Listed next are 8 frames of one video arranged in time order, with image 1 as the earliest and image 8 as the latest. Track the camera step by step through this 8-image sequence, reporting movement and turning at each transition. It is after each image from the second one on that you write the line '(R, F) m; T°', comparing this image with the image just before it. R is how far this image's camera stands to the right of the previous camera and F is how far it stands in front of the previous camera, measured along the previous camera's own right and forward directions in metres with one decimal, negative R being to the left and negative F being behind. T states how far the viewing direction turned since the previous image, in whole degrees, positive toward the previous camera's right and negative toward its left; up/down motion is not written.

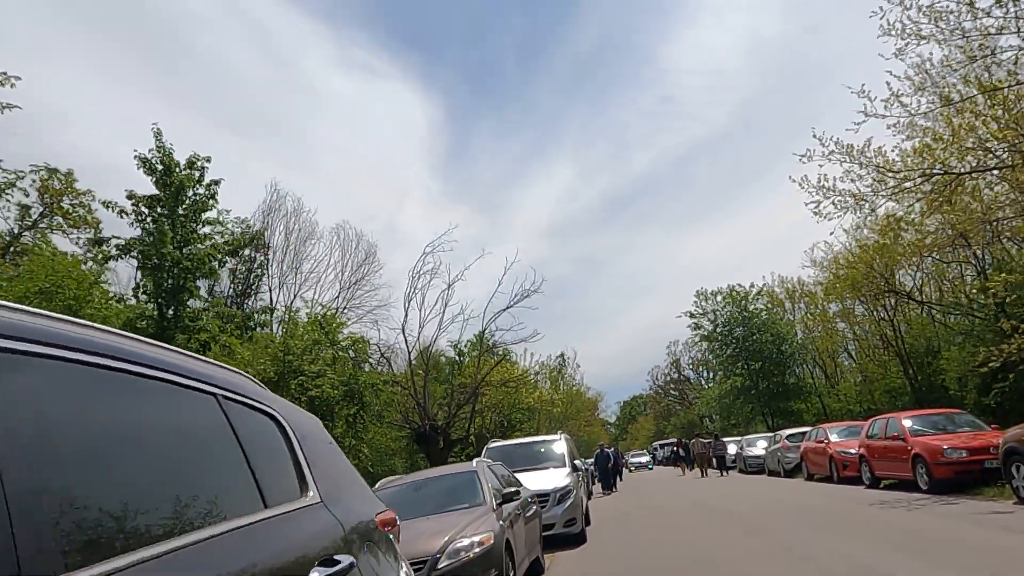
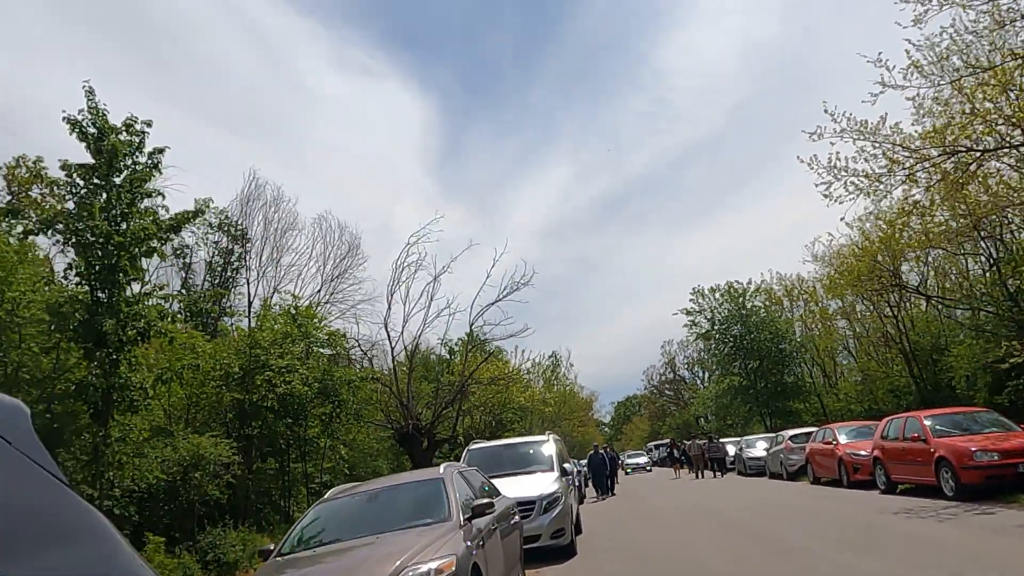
(+0.2, +1.3) m; 0°
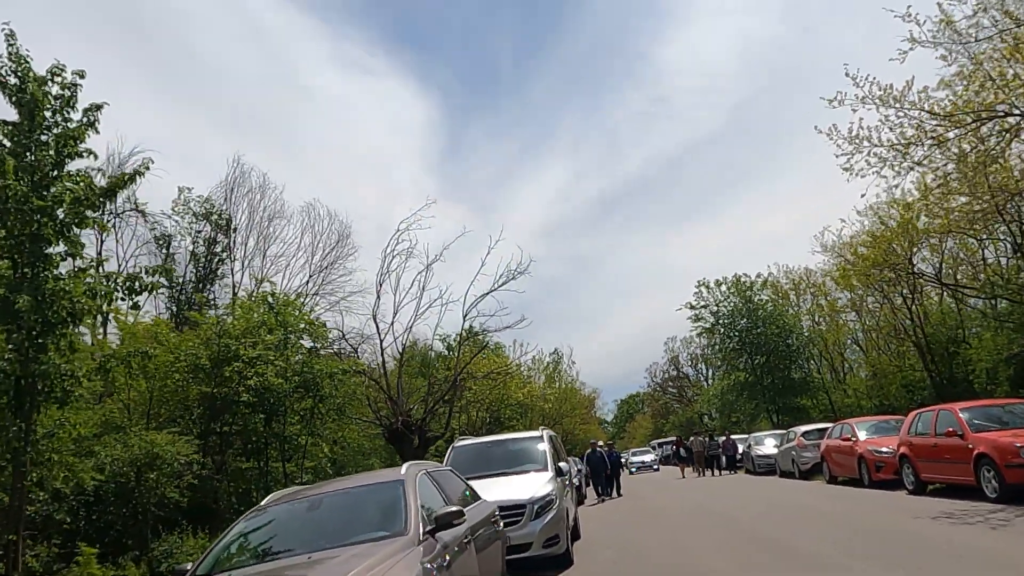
(+0.2, +1.3) m; 0°
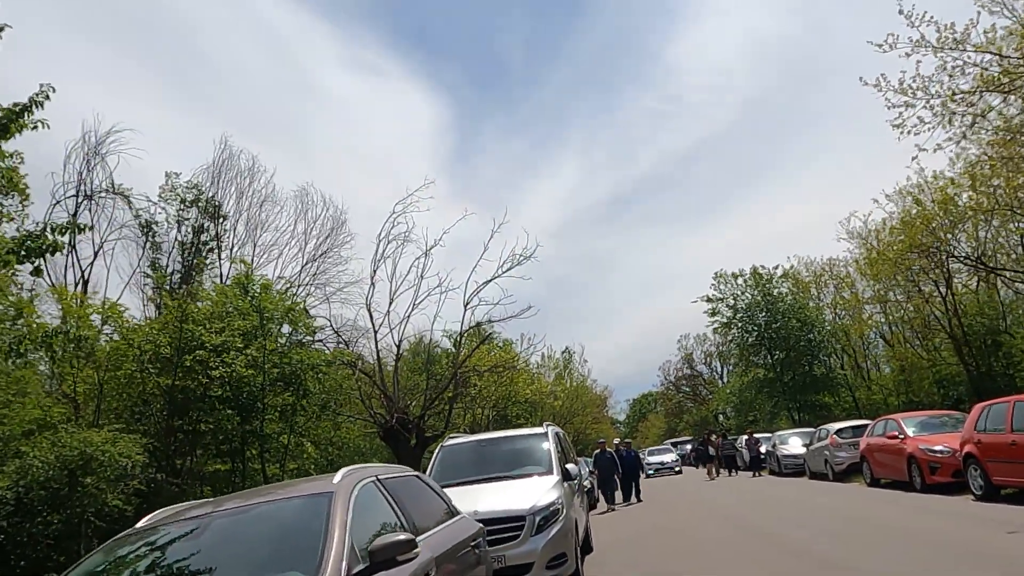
(+0.2, +1.7) m; -1°
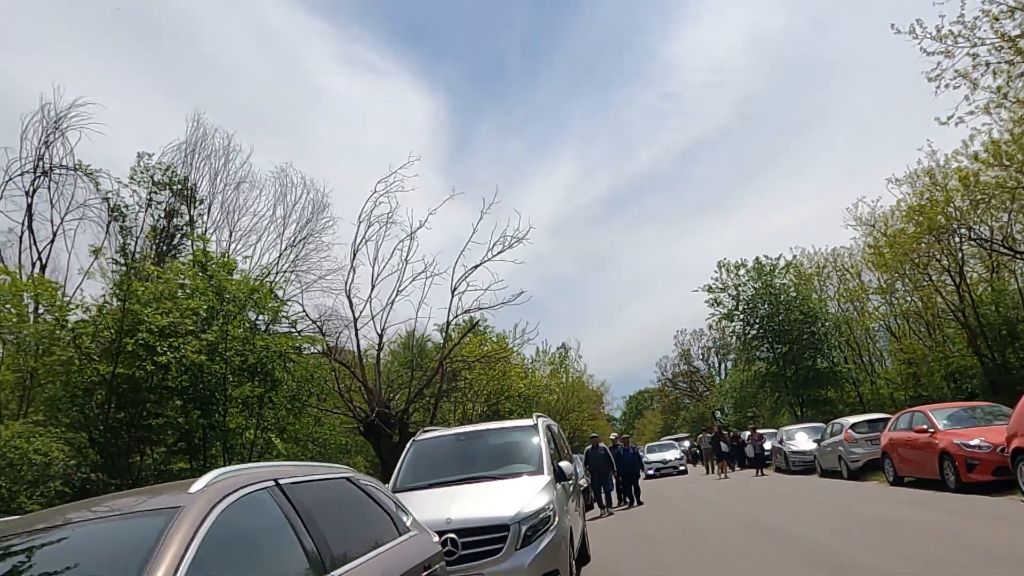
(+0.1, +1.4) m; 0°
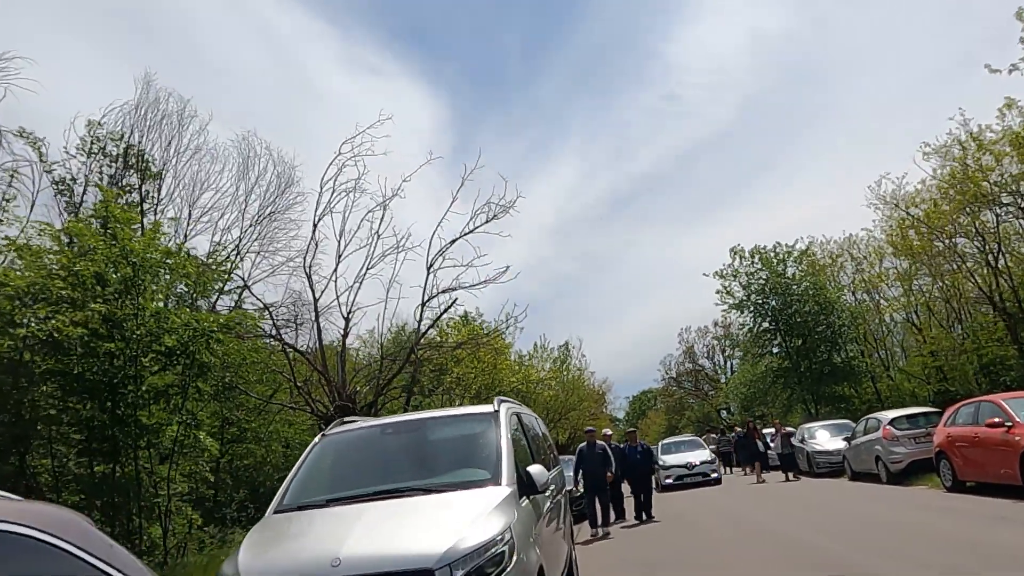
(+0.4, +2.5) m; 0°
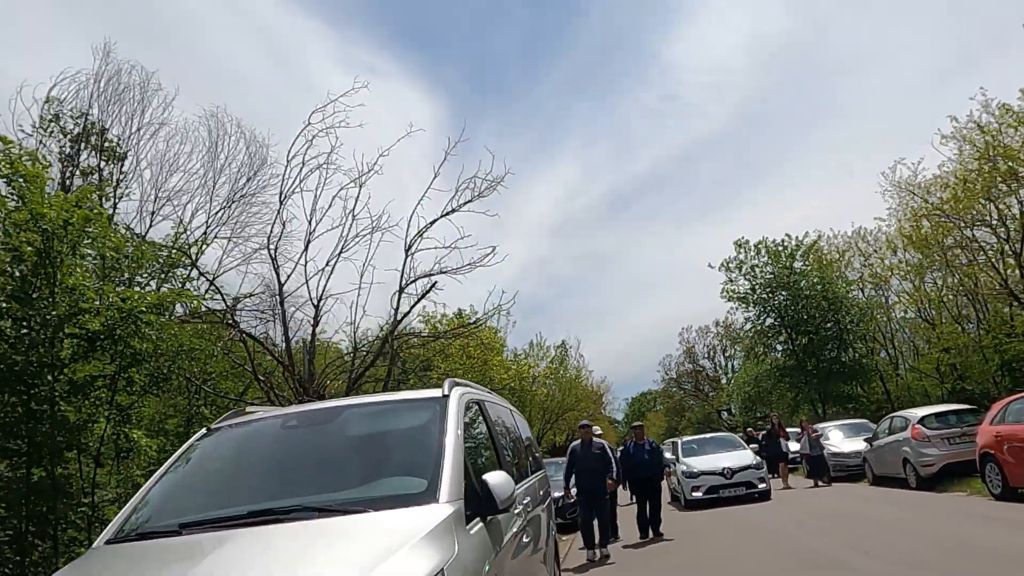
(+0.2, +1.6) m; 0°
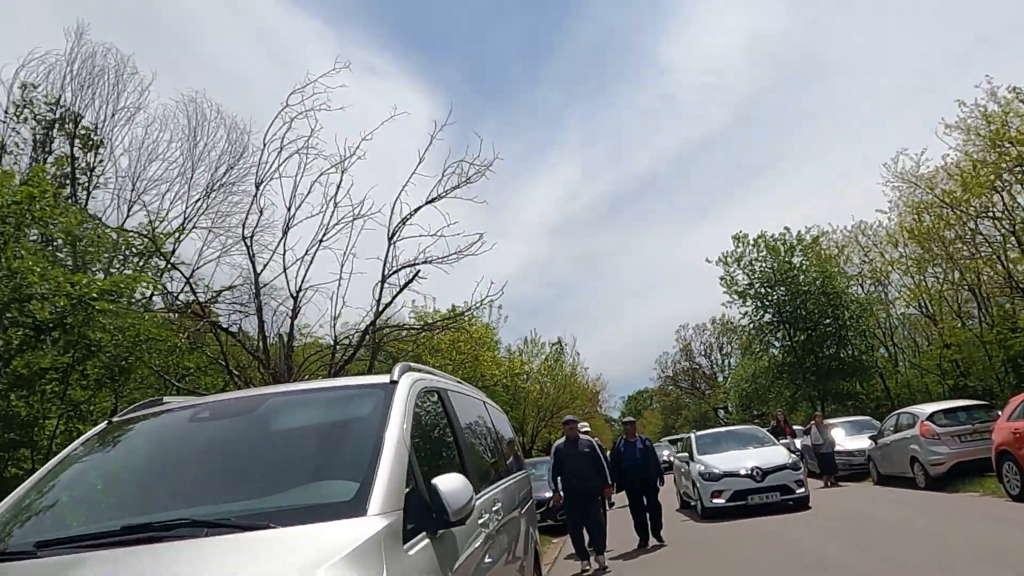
(+0.1, +0.7) m; 0°
